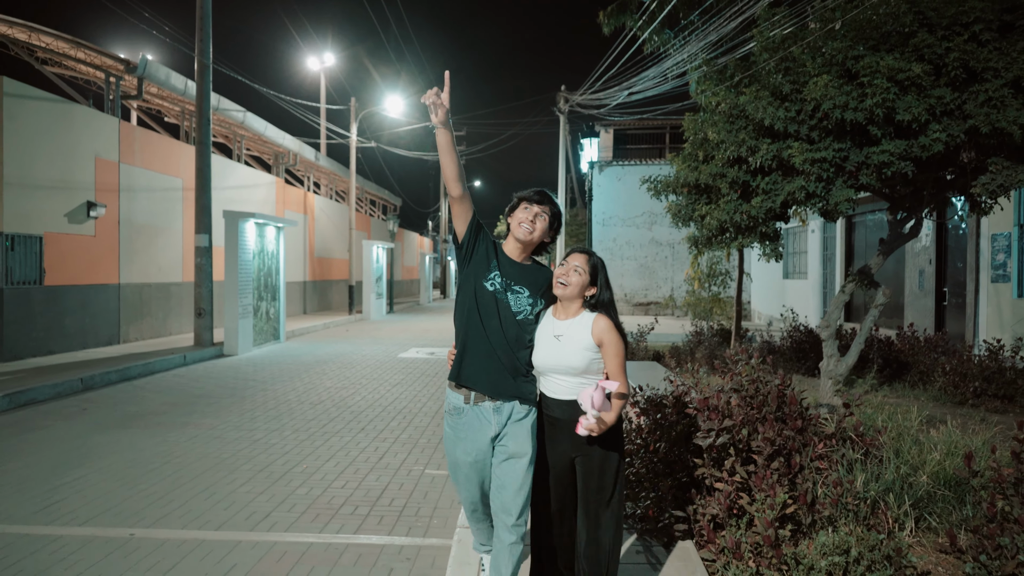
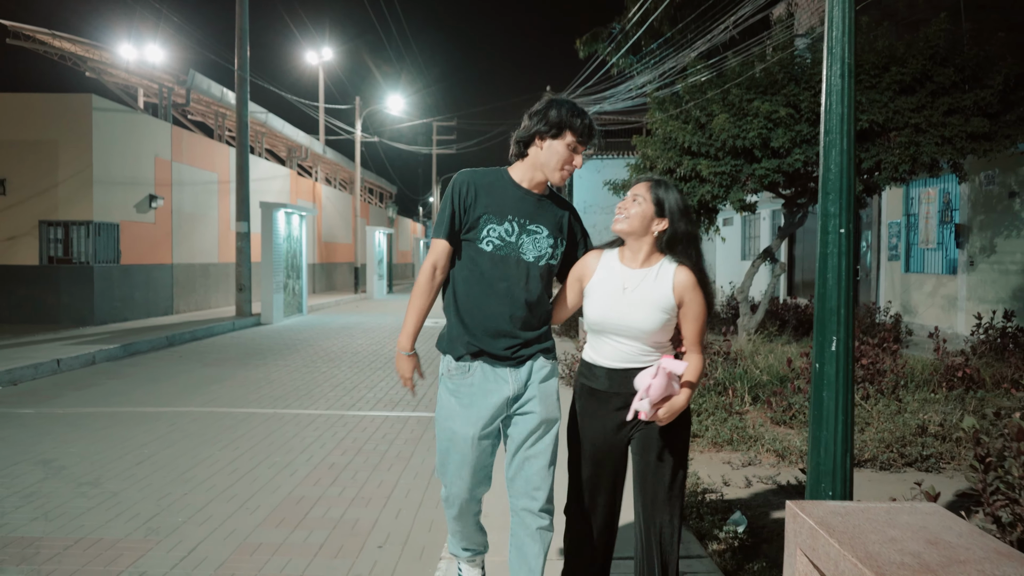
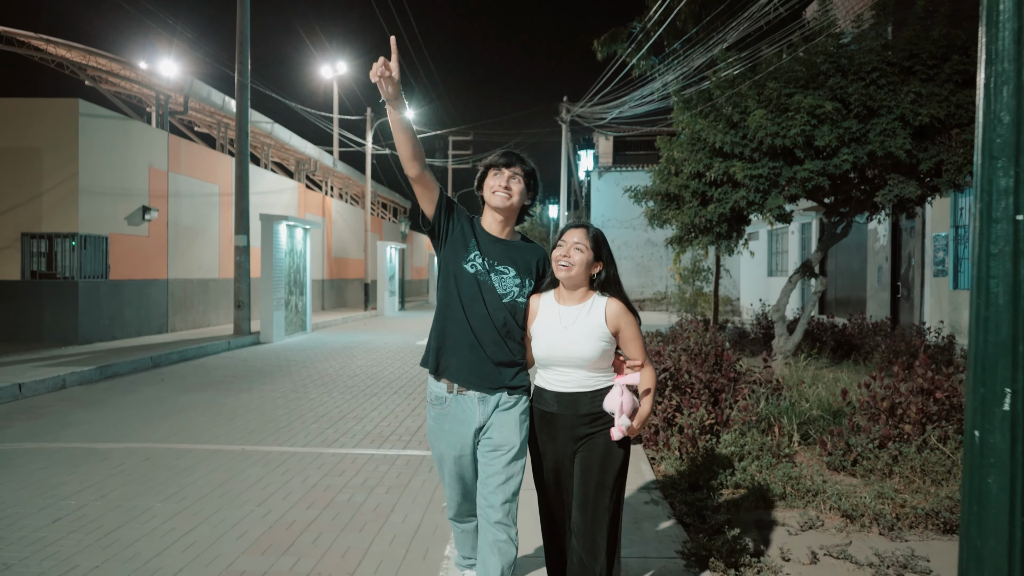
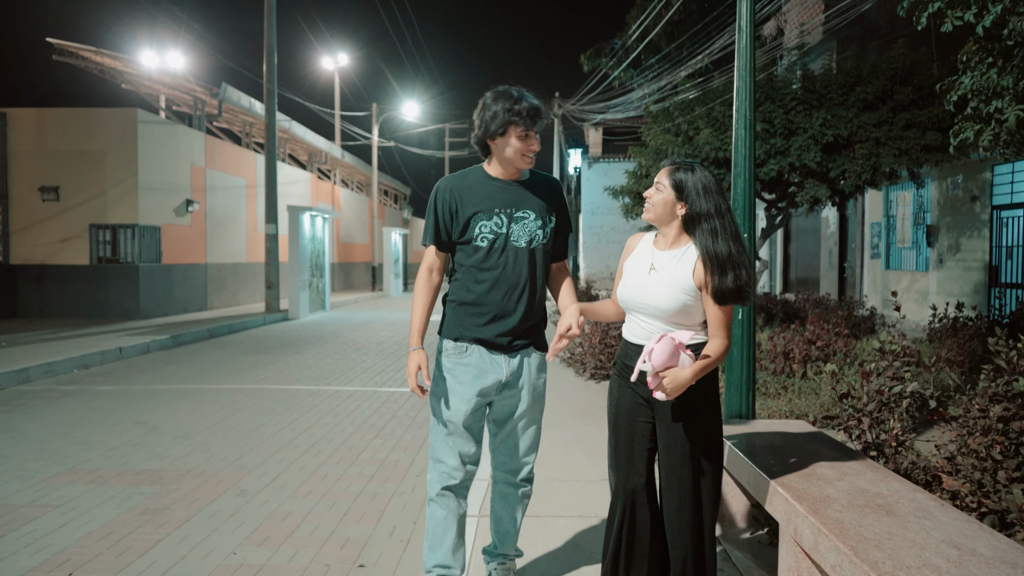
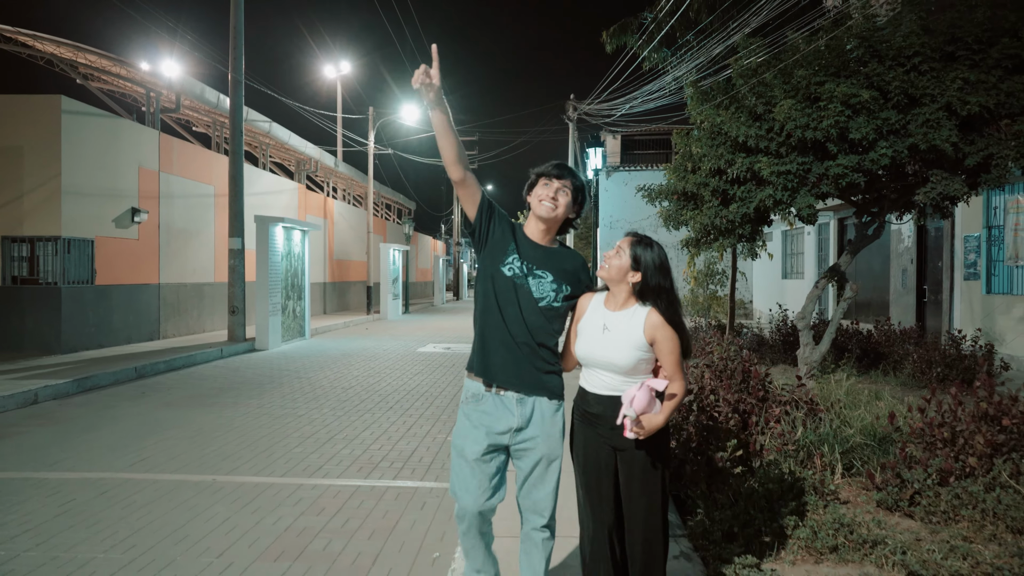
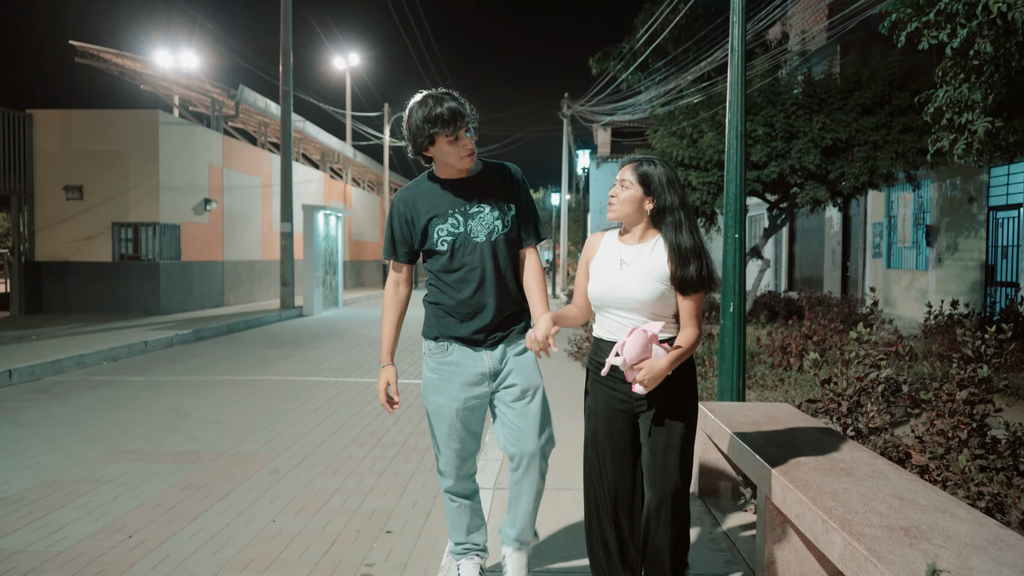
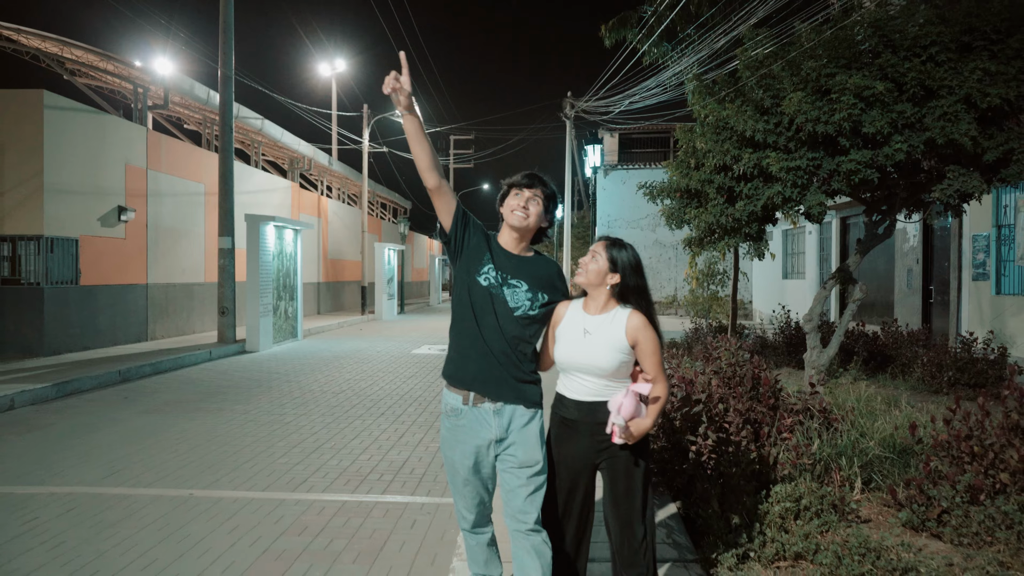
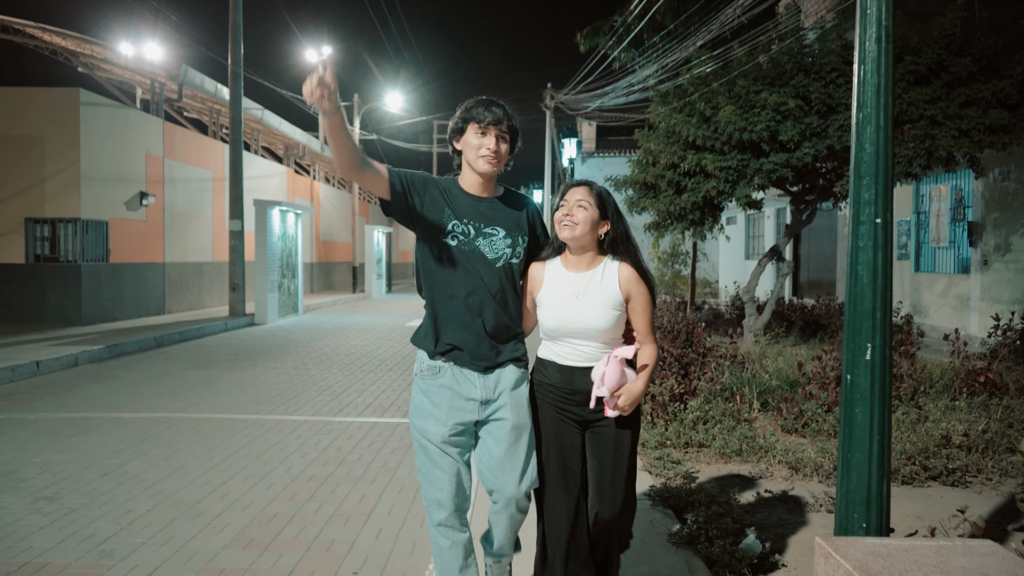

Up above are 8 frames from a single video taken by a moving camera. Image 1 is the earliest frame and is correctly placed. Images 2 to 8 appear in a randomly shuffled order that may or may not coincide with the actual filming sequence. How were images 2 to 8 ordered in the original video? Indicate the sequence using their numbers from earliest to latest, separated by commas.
7, 5, 3, 8, 2, 4, 6
